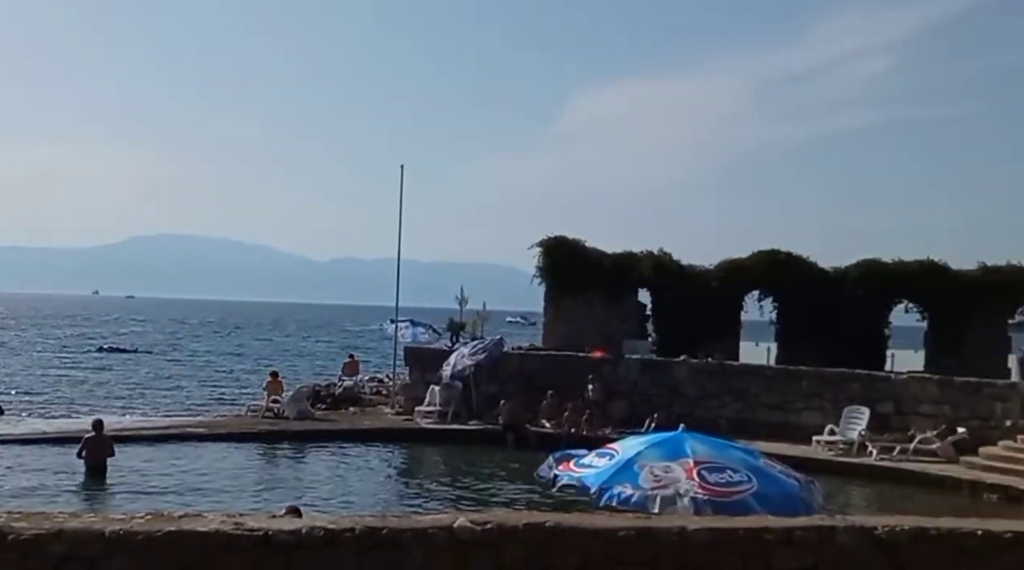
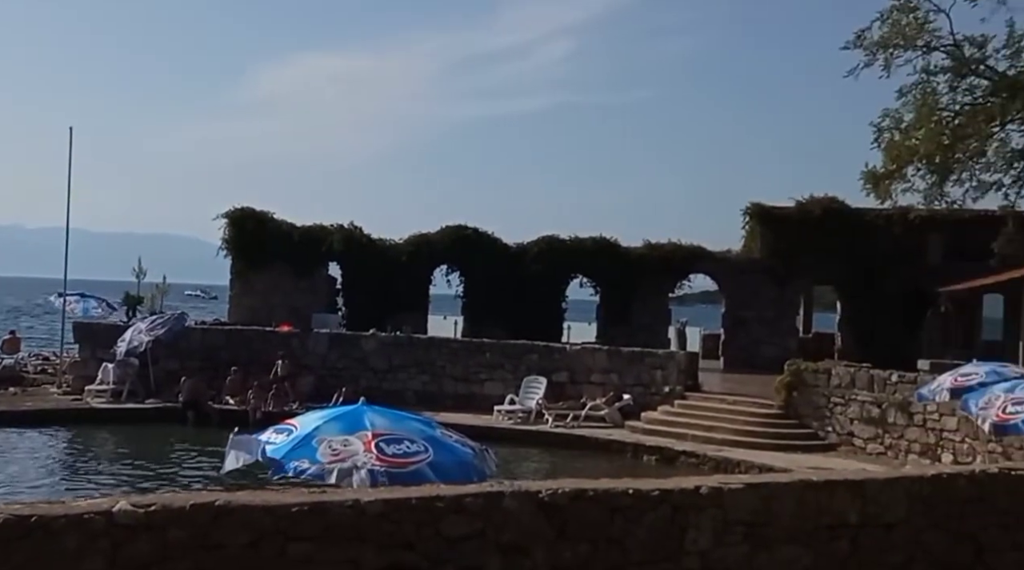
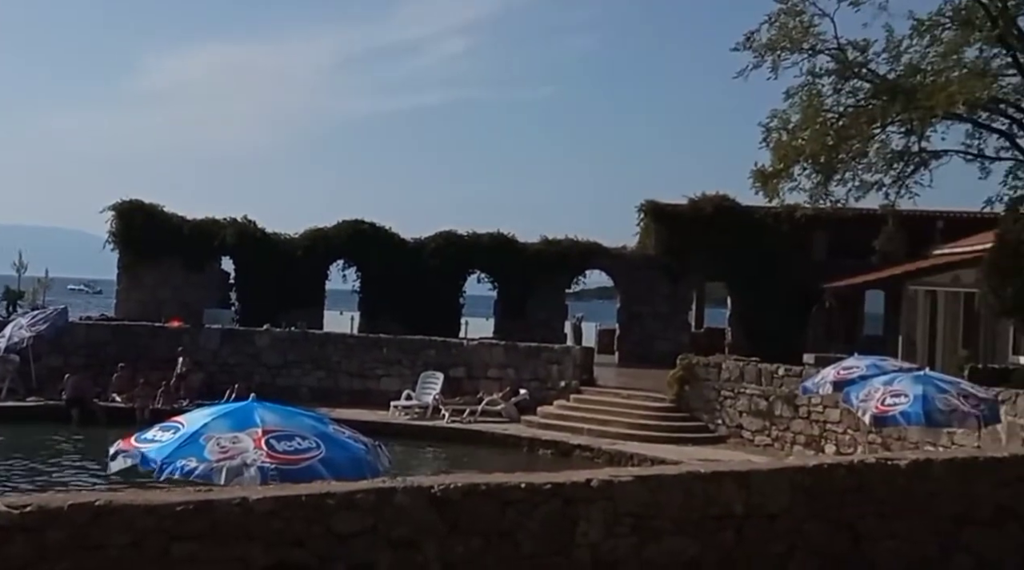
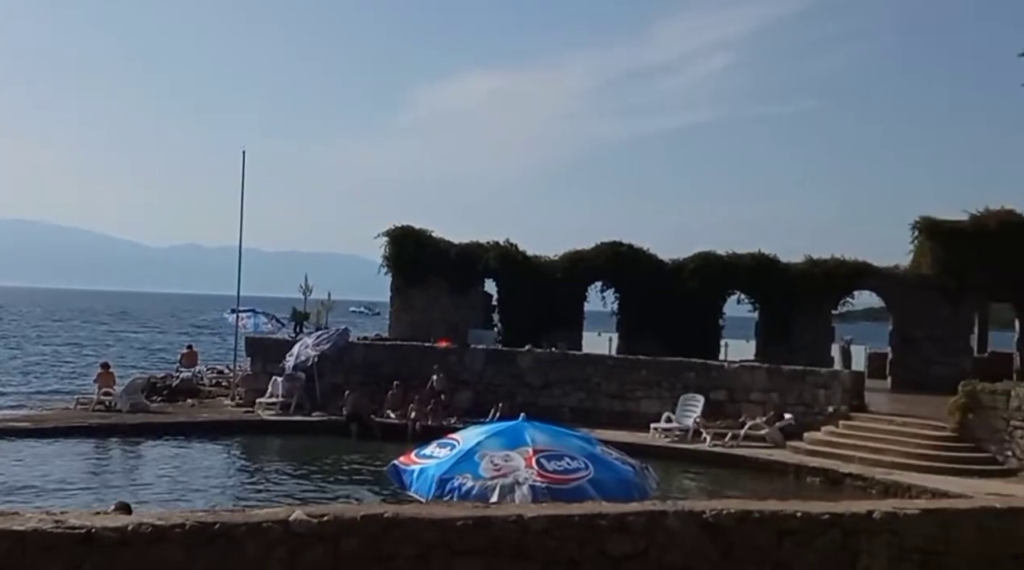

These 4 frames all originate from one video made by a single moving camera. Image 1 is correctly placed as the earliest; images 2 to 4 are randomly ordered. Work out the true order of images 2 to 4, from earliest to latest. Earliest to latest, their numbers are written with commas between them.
4, 2, 3
